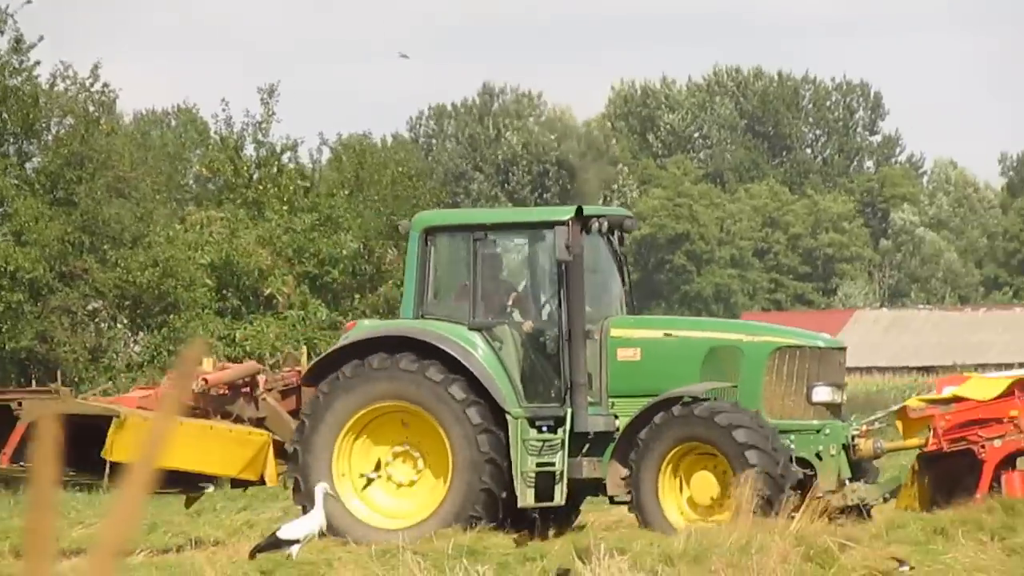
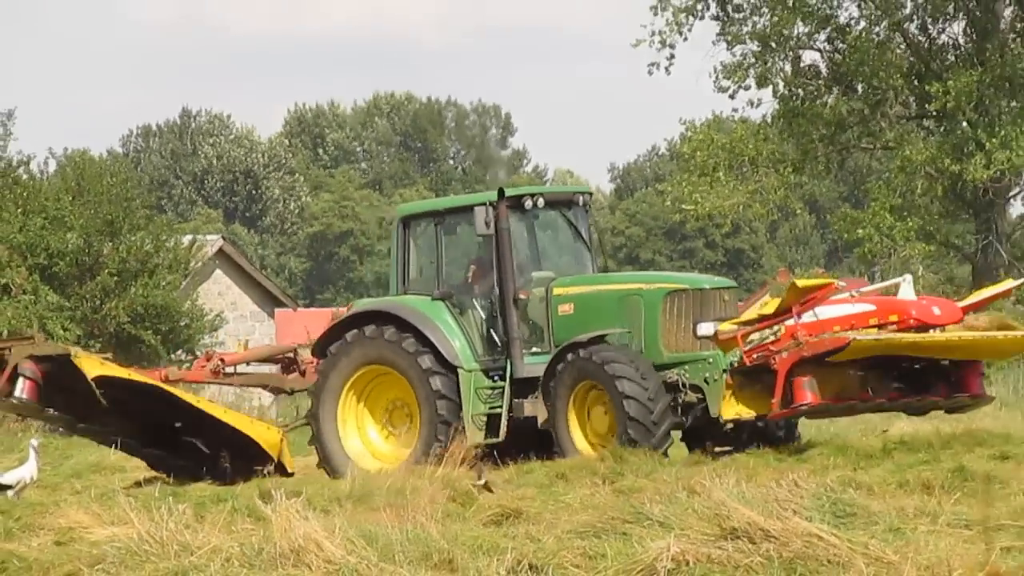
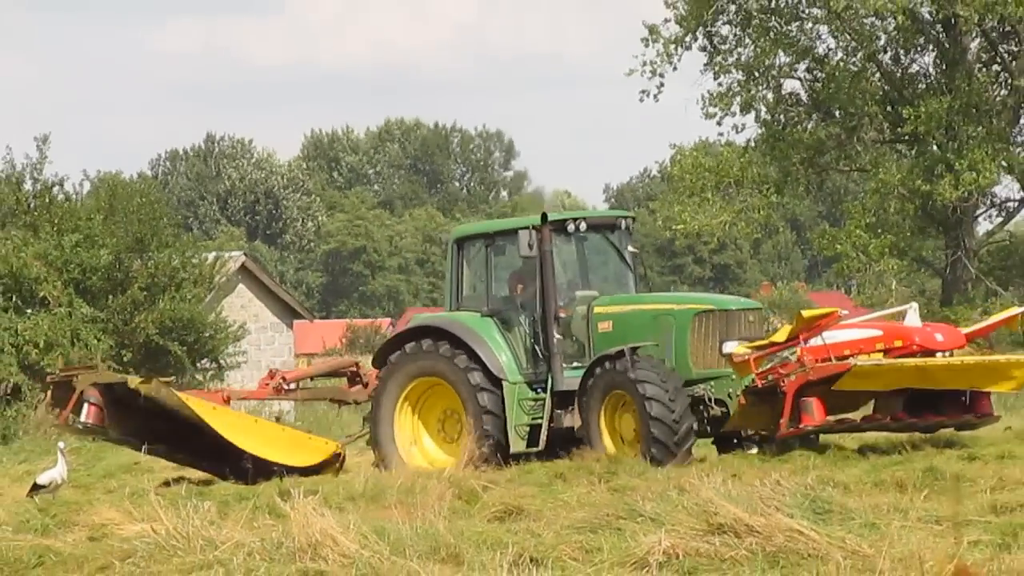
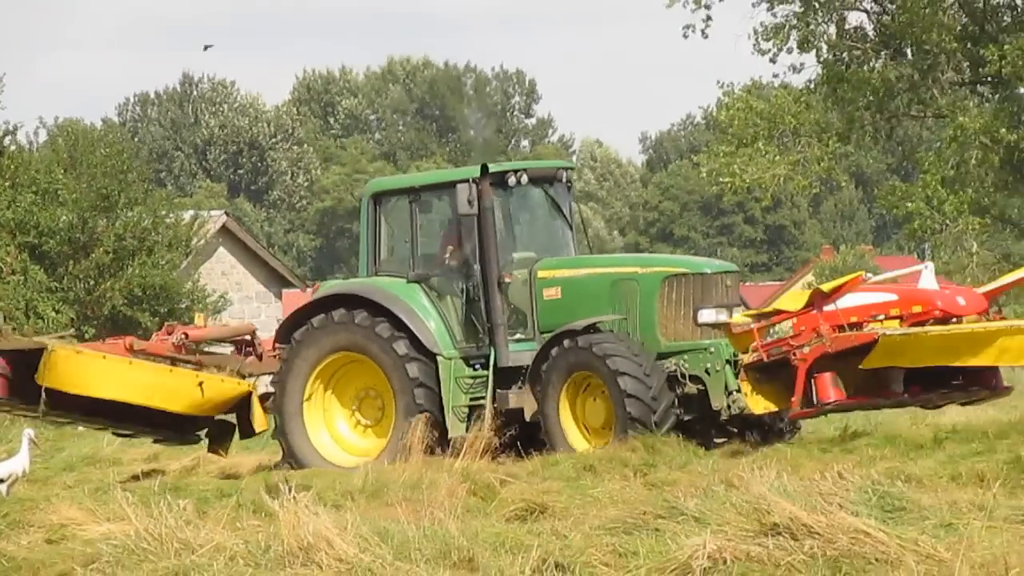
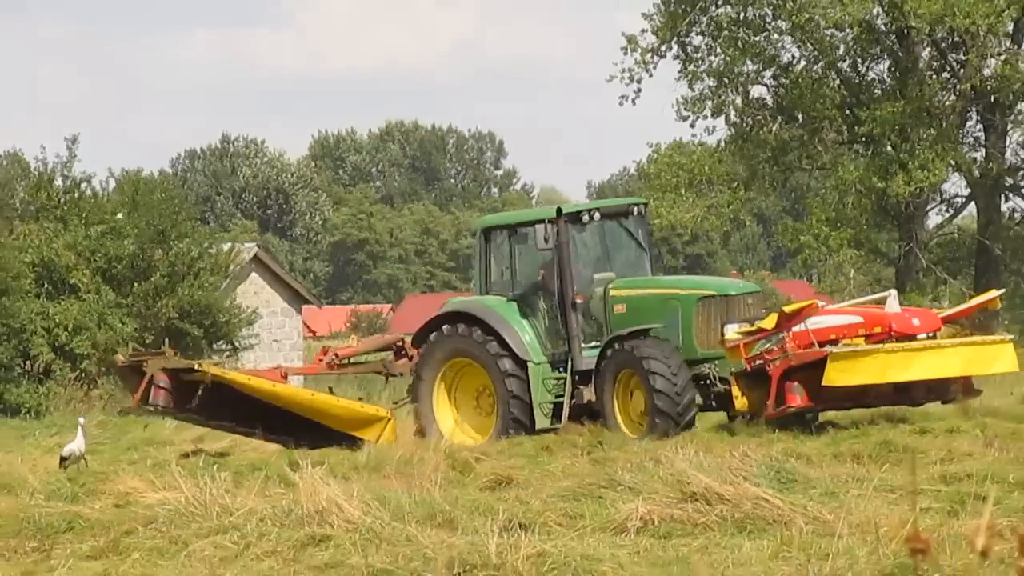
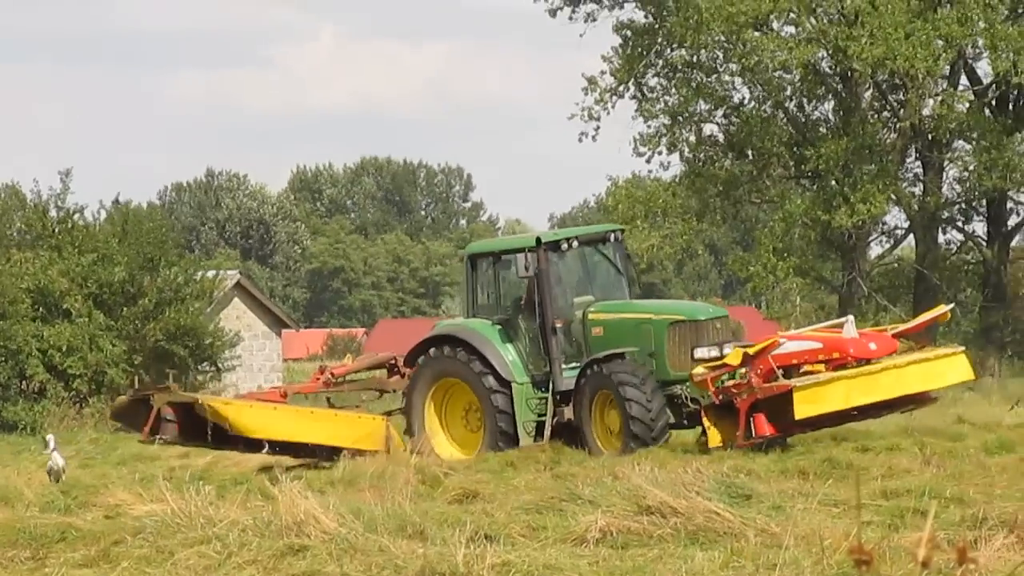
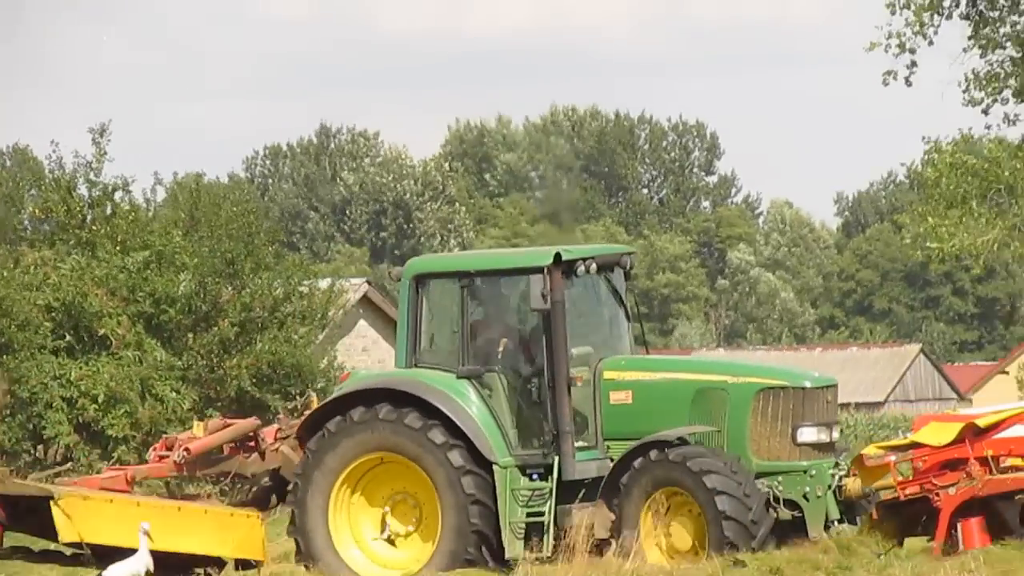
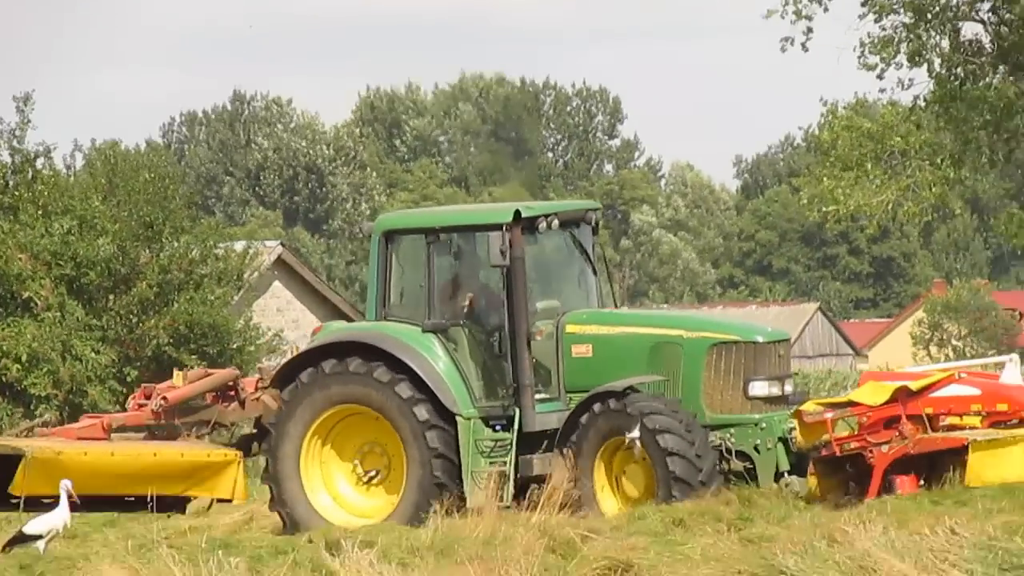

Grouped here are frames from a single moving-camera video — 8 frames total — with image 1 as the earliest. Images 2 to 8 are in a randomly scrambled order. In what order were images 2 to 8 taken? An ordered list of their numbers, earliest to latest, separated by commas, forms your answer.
7, 8, 4, 2, 3, 5, 6
